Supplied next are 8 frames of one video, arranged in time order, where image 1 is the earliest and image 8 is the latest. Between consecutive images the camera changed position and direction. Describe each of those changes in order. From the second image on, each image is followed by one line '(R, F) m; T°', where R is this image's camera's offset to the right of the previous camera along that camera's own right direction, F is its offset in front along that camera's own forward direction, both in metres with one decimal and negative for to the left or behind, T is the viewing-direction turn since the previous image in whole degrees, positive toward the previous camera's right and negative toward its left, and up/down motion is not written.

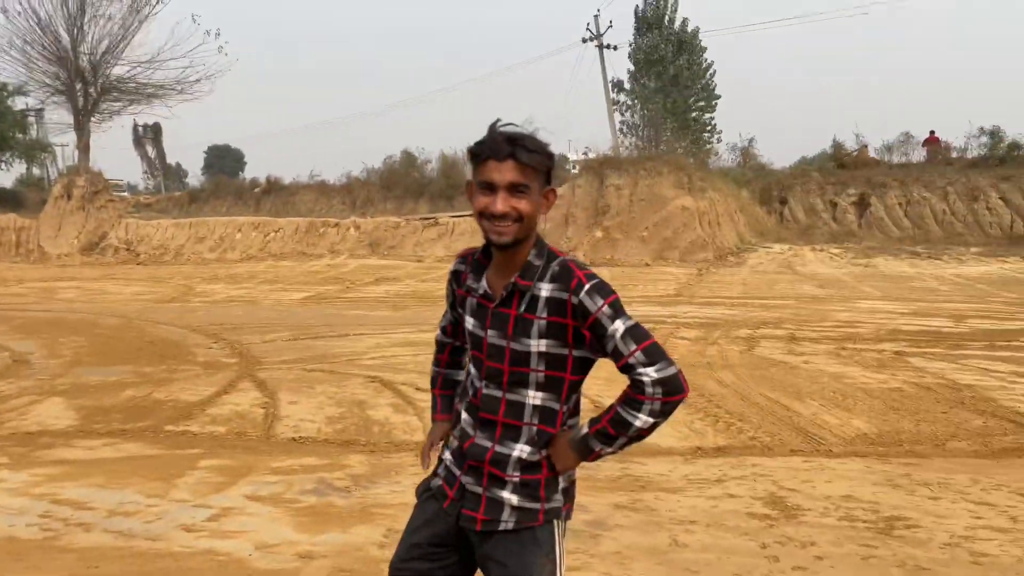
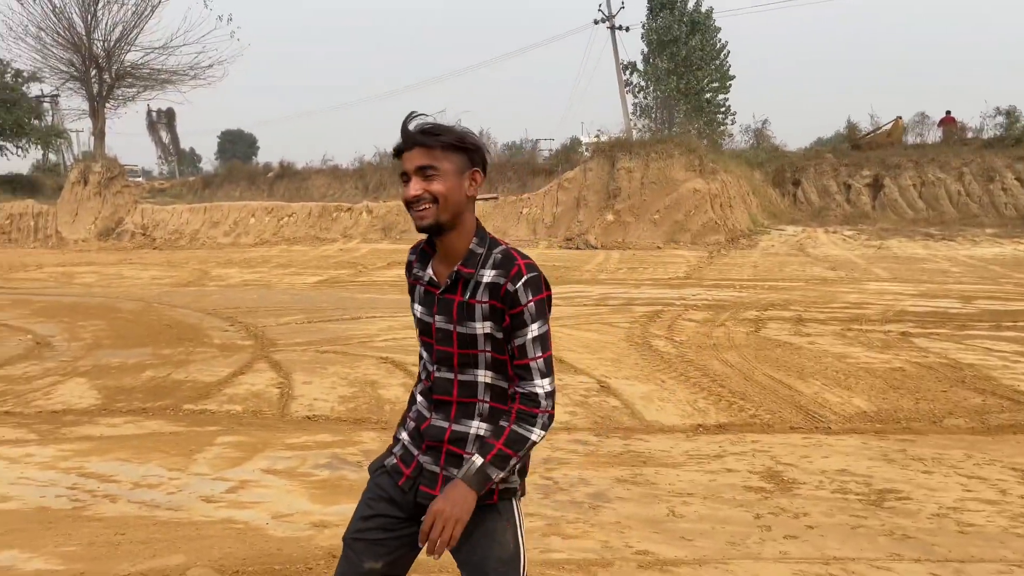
(+0.1, -0.2) m; -1°
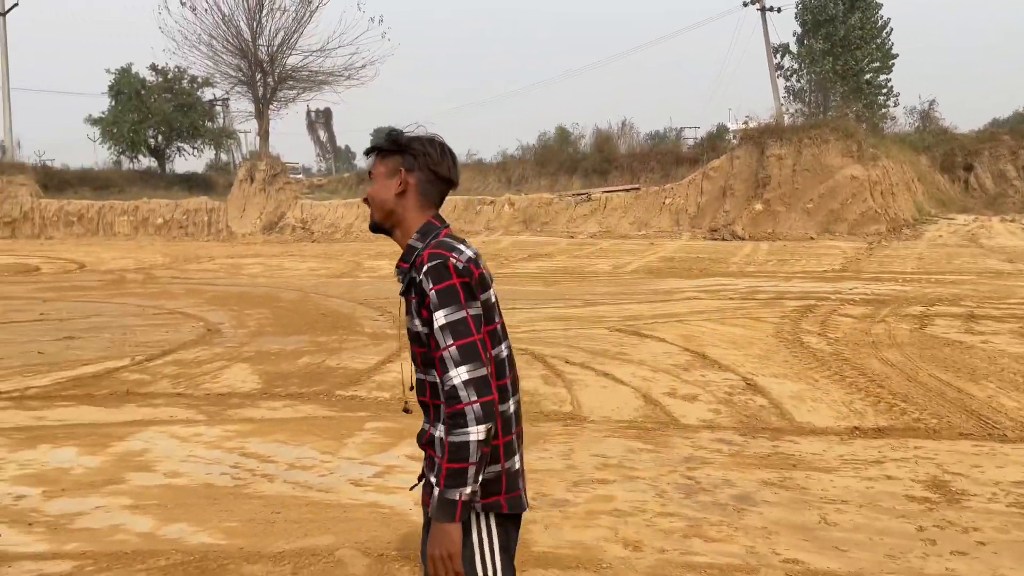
(0.0, +0.1) m; -10°
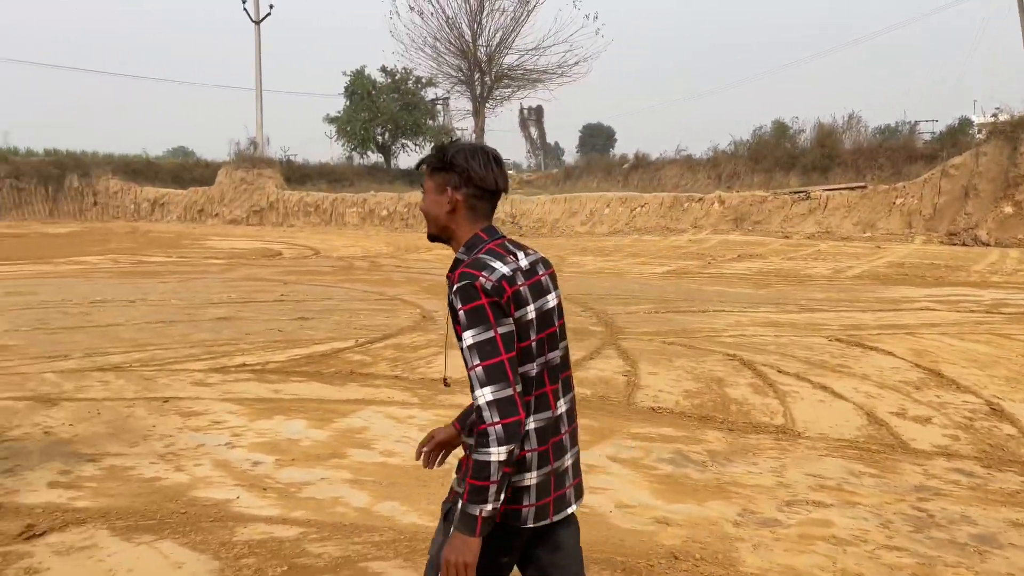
(0.0, +0.1) m; -14°
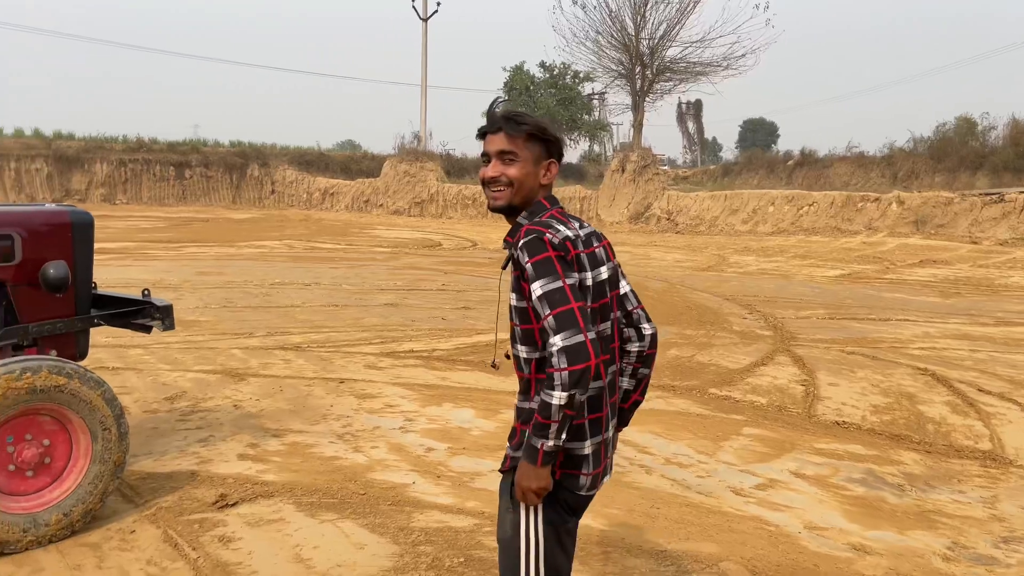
(-0.2, +0.1) m; -10°
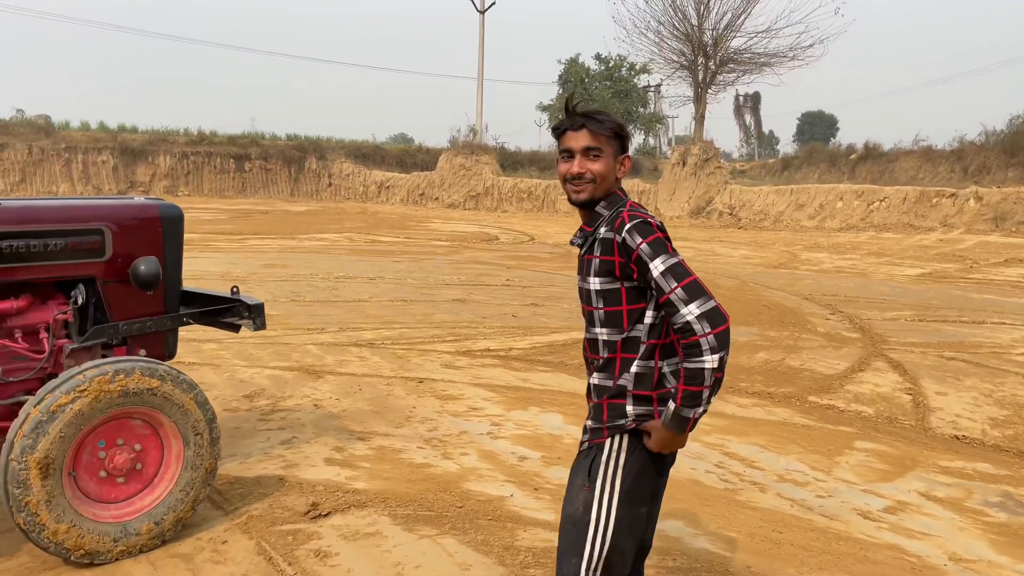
(-0.3, +0.3) m; -3°
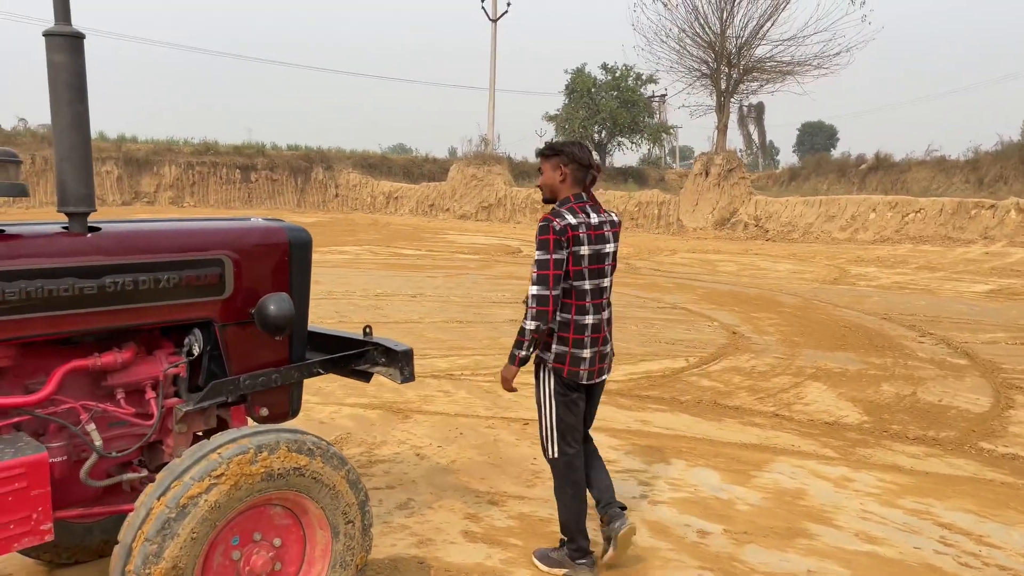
(-0.8, +0.8) m; 0°
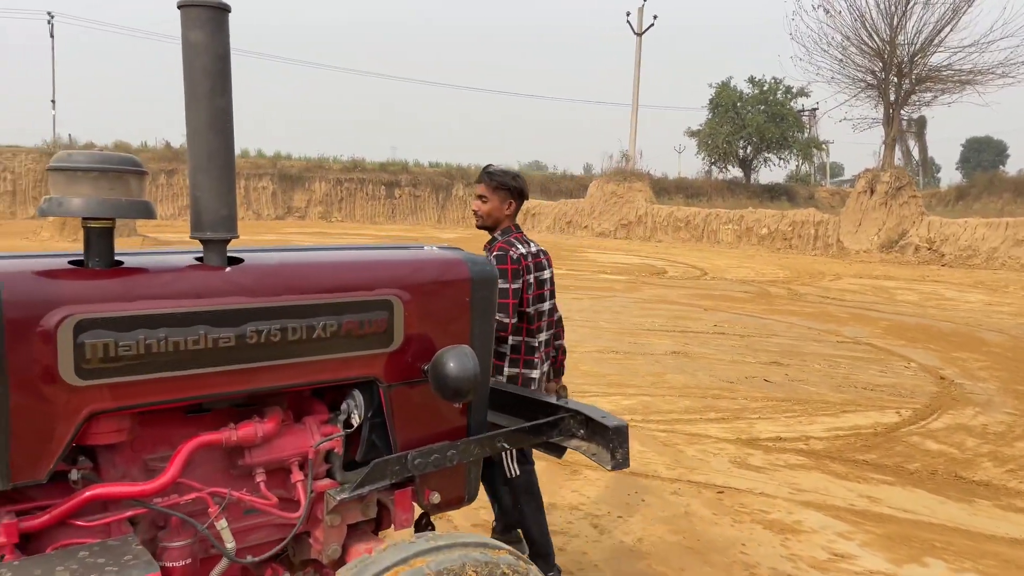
(-0.3, +0.8) m; -9°
